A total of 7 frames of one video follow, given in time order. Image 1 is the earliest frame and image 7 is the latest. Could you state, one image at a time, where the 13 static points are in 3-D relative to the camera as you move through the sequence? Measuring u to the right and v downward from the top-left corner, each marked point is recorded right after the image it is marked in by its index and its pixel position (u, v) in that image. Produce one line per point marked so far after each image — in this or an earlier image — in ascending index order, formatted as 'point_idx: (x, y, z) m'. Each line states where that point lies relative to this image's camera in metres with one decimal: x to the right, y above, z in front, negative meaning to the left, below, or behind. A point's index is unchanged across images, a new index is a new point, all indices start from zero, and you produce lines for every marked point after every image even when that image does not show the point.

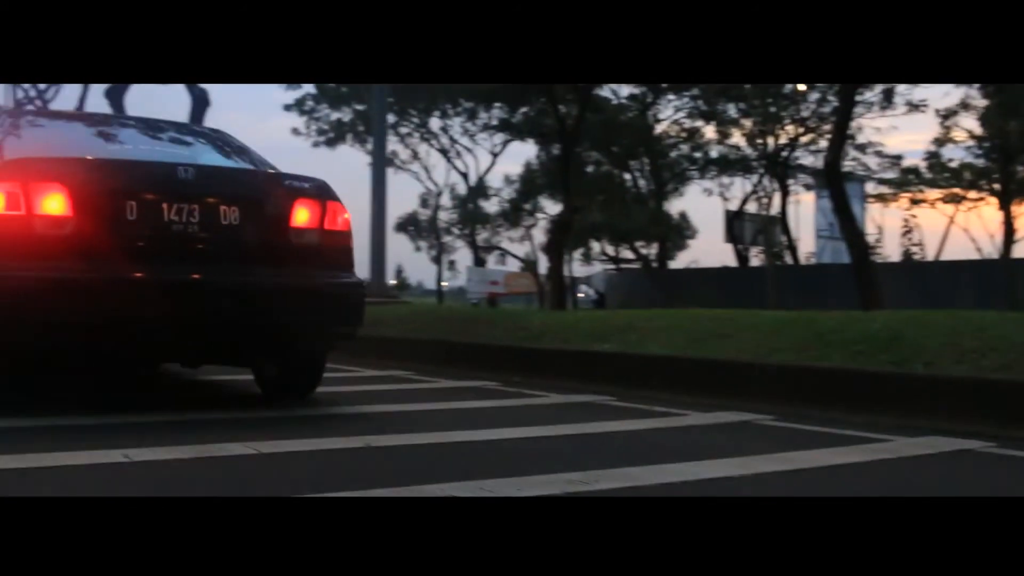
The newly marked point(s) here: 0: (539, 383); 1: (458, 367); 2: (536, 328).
0: (+0.1, -0.6, +7.3) m
1: (-0.3, -0.5, +7.9) m
2: (+0.1, -0.3, +8.2) m
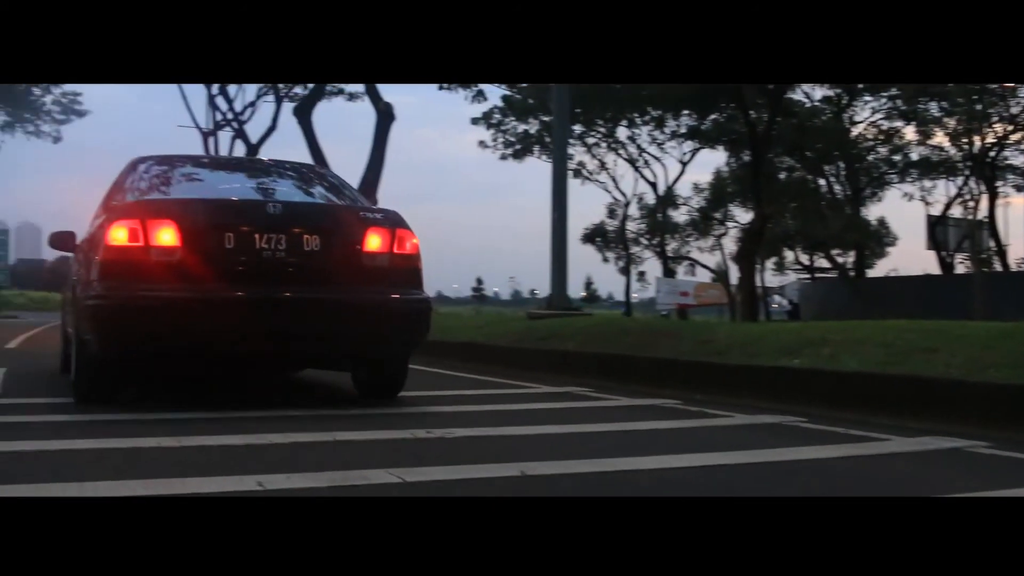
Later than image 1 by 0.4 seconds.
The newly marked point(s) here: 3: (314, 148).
0: (+1.1, -0.6, +6.9) m
1: (+0.7, -0.6, +7.6) m
2: (+1.3, -0.3, +7.8) m
3: (-2.8, +2.0, +18.1) m
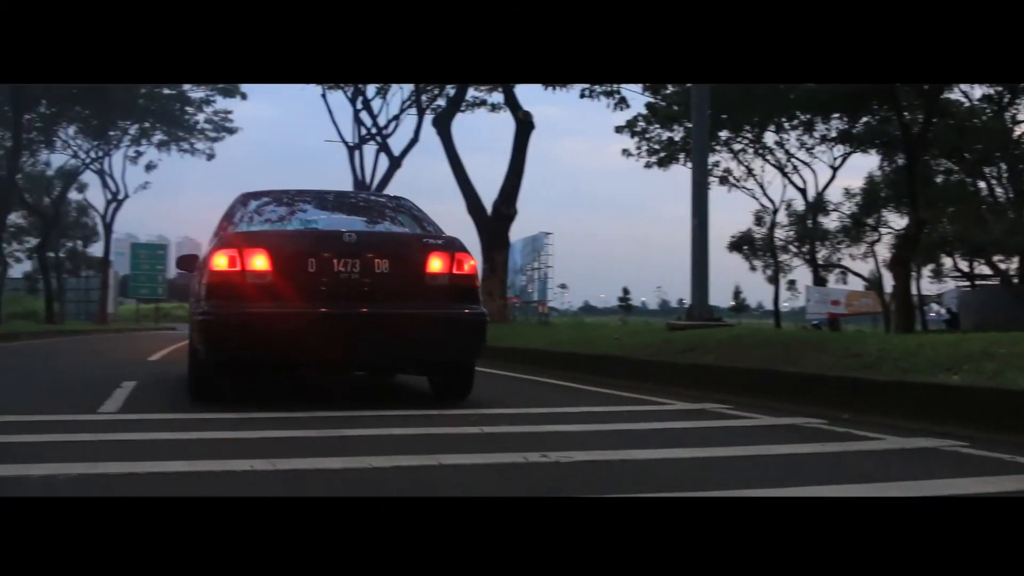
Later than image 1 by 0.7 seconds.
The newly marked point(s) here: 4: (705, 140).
0: (+1.8, -0.7, +6.4) m
1: (+1.5, -0.6, +7.1) m
2: (+2.0, -0.4, +7.3) m
3: (-0.8, +1.8, +18.0) m
4: (+1.7, +1.3, +11.2) m
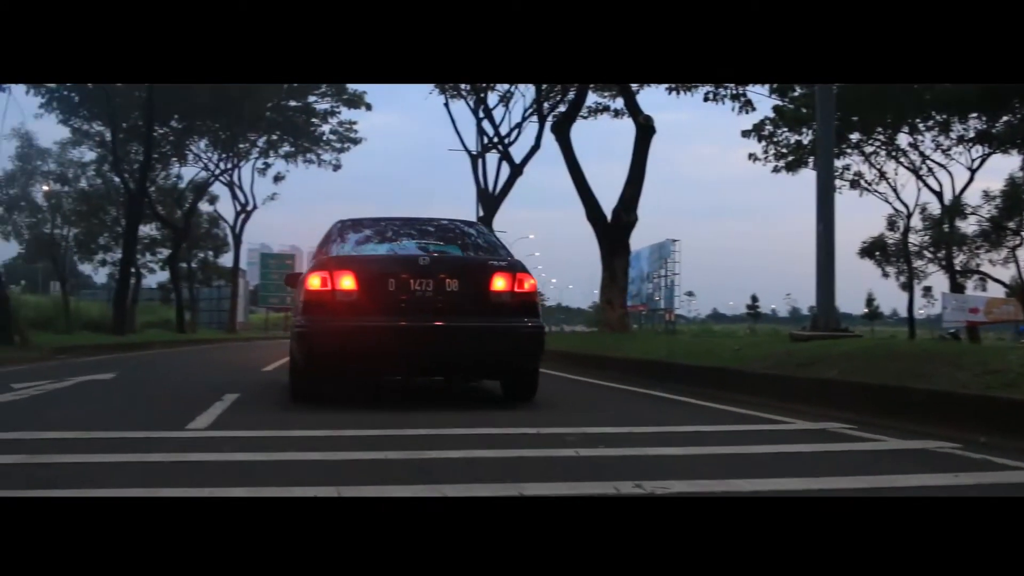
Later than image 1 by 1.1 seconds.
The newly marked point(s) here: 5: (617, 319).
0: (+2.3, -0.7, +5.9) m
1: (+2.1, -0.6, +6.6) m
2: (+2.6, -0.4, +6.8) m
3: (+0.8, +1.7, +17.7) m
4: (+2.6, +1.2, +10.6) m
5: (+1.3, -0.4, +15.6) m
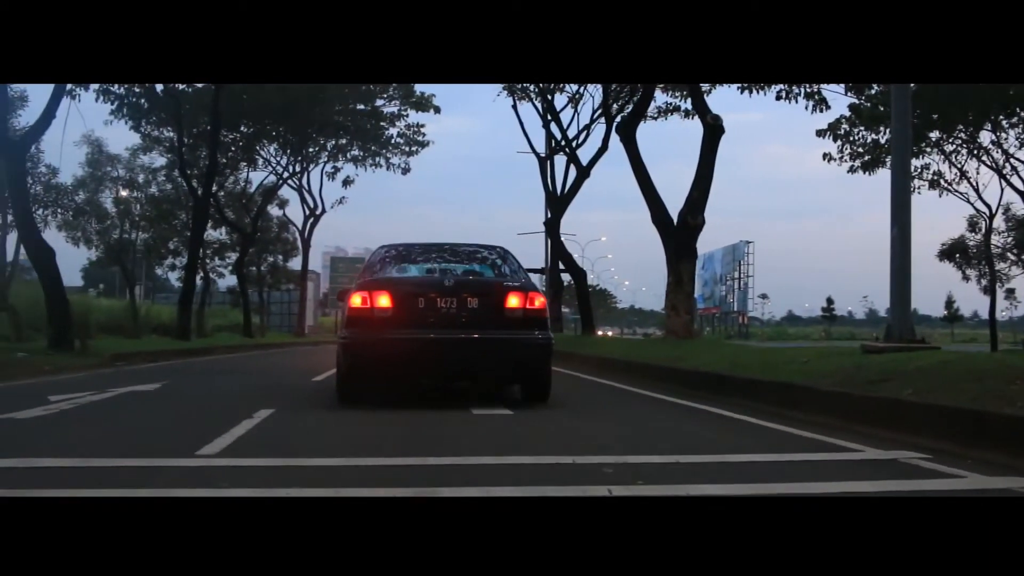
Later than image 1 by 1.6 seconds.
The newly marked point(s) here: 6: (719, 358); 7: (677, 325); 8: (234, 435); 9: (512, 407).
0: (+2.5, -0.7, +5.3) m
1: (+2.3, -0.7, +6.1) m
2: (+2.9, -0.5, +6.2) m
3: (+1.7, +1.6, +17.2) m
4: (+3.1, +1.2, +10.0) m
5: (+2.0, -0.5, +15.1) m
6: (+1.8, -0.6, +11.5) m
7: (+1.9, -0.4, +15.0) m
8: (-2.0, -1.1, +9.4) m
9: (0.0, -0.9, +10.1) m
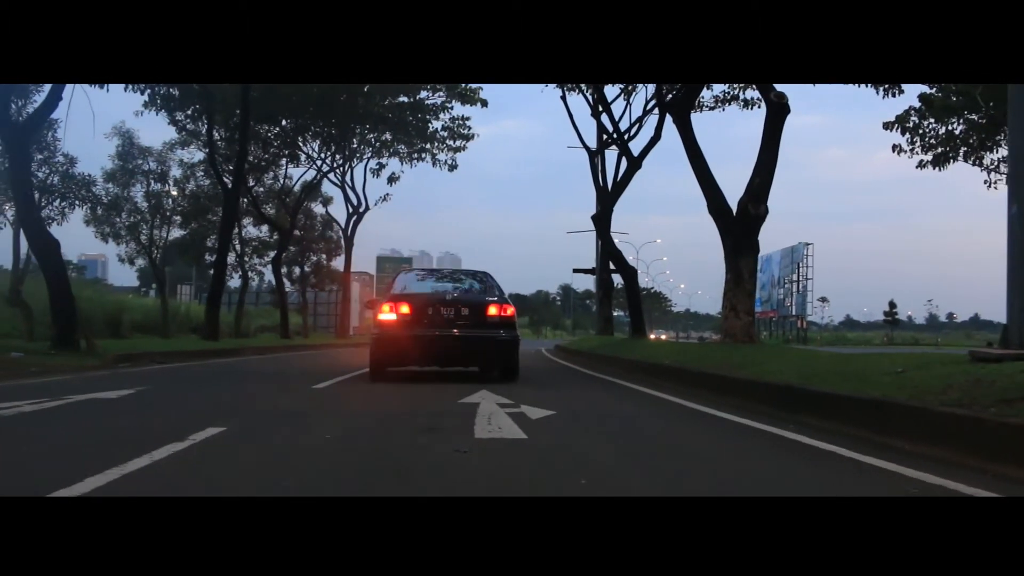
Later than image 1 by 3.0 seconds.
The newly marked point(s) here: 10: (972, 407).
0: (+2.5, -0.7, +3.7) m
1: (+2.3, -0.7, +4.5) m
2: (+2.9, -0.4, +4.5) m
3: (+2.2, +1.6, +15.6) m
4: (+3.3, +1.2, +8.4) m
5: (+2.4, -0.4, +13.5) m
6: (+2.1, -0.6, +9.9) m
7: (+2.3, -0.4, +13.4) m
8: (-1.9, -1.0, +8.0) m
9: (+0.2, -0.9, +8.6) m
10: (+2.1, -0.5, +6.0) m
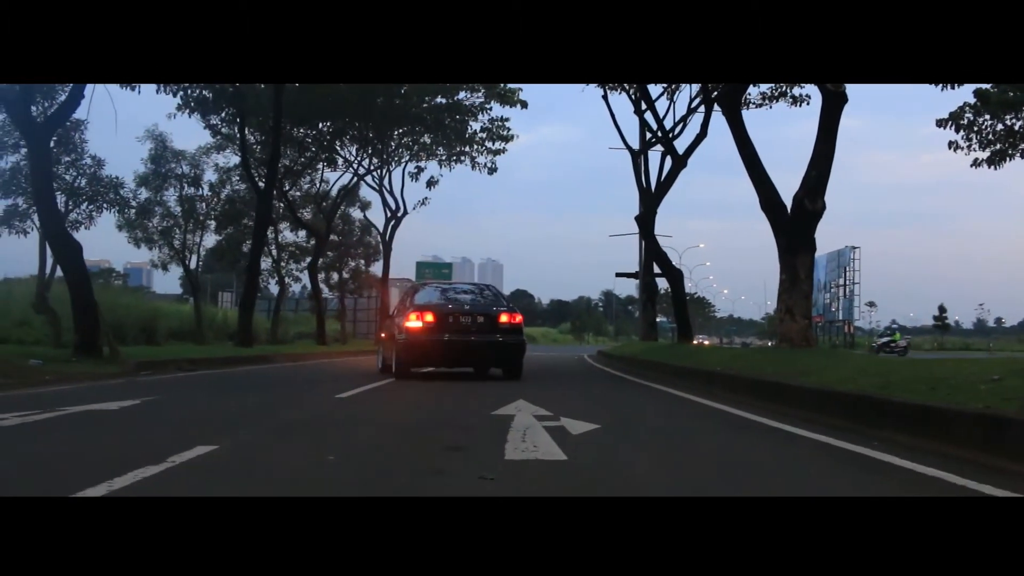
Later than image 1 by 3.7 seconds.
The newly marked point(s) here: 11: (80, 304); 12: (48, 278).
0: (+2.6, -0.7, +2.8) m
1: (+2.4, -0.6, +3.6) m
2: (+3.0, -0.4, +3.7) m
3: (+2.6, +1.6, +14.8) m
4: (+3.5, +1.2, +7.5) m
5: (+2.8, -0.4, +12.6) m
6: (+2.4, -0.6, +9.1) m
7: (+2.7, -0.4, +12.6) m
8: (-1.6, -1.0, +7.3) m
9: (+0.4, -0.9, +7.8) m
10: (+2.3, -0.5, +5.1) m
11: (-5.2, -0.2, +15.6) m
12: (-6.9, +0.1, +19.3) m
